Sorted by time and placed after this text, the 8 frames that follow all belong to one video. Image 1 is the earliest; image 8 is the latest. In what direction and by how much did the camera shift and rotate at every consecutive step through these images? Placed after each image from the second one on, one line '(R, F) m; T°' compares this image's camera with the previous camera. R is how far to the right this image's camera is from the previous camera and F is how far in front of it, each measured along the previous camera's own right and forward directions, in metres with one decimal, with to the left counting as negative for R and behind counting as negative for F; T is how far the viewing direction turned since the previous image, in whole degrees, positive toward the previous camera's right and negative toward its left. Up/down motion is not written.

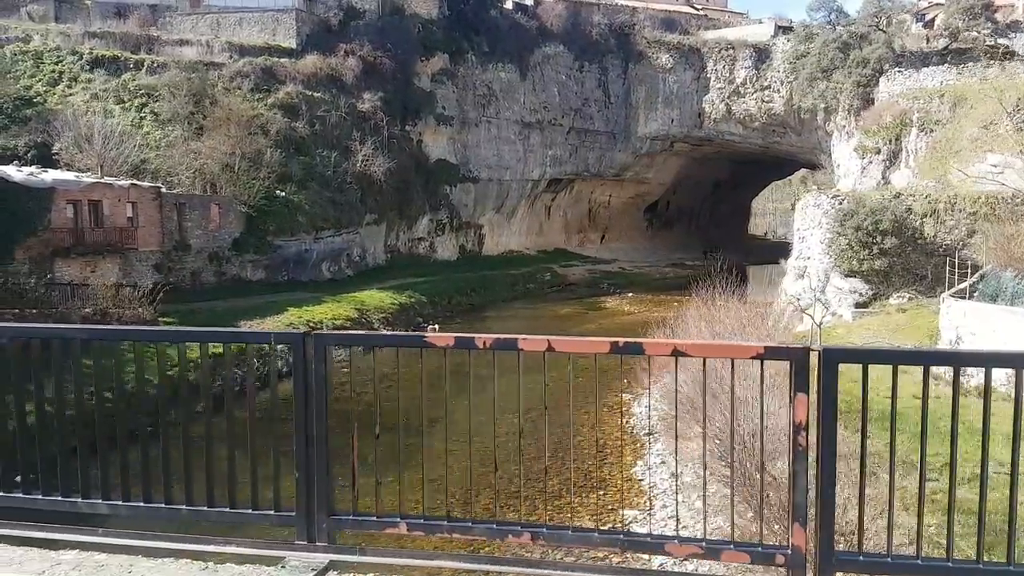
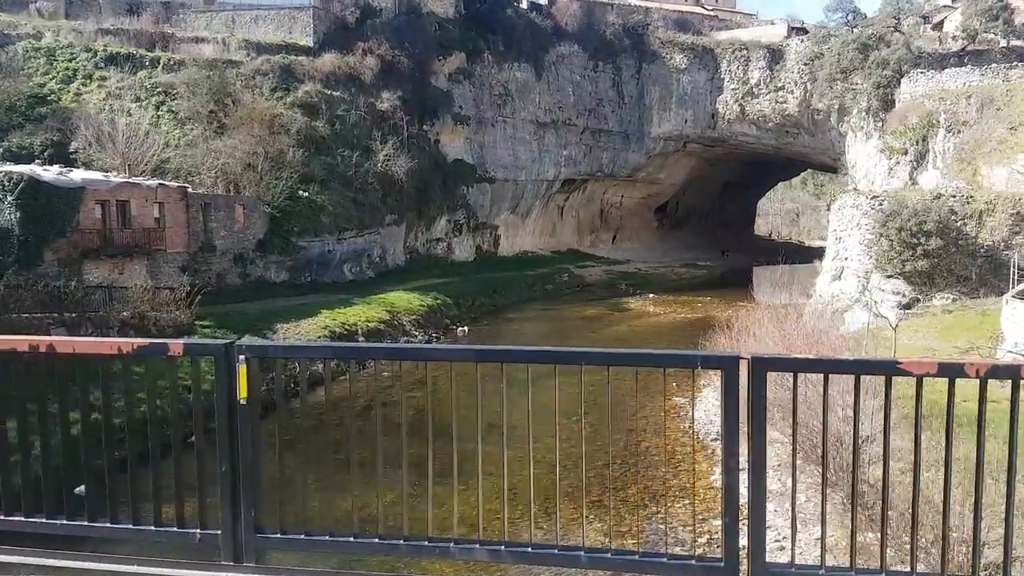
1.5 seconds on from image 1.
(-0.8, +0.1) m; 0°
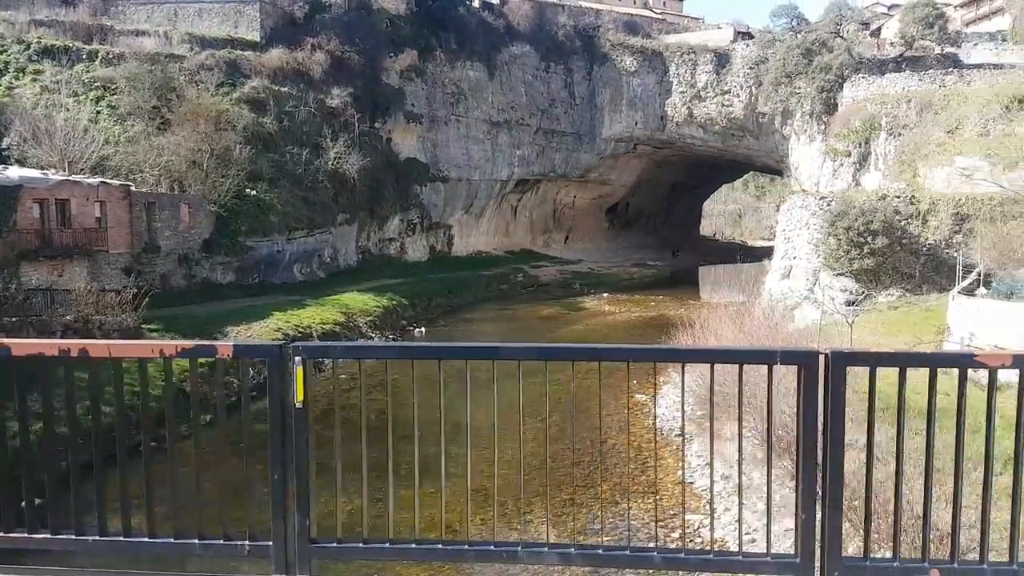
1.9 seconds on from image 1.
(-0.2, 0.0) m; +4°
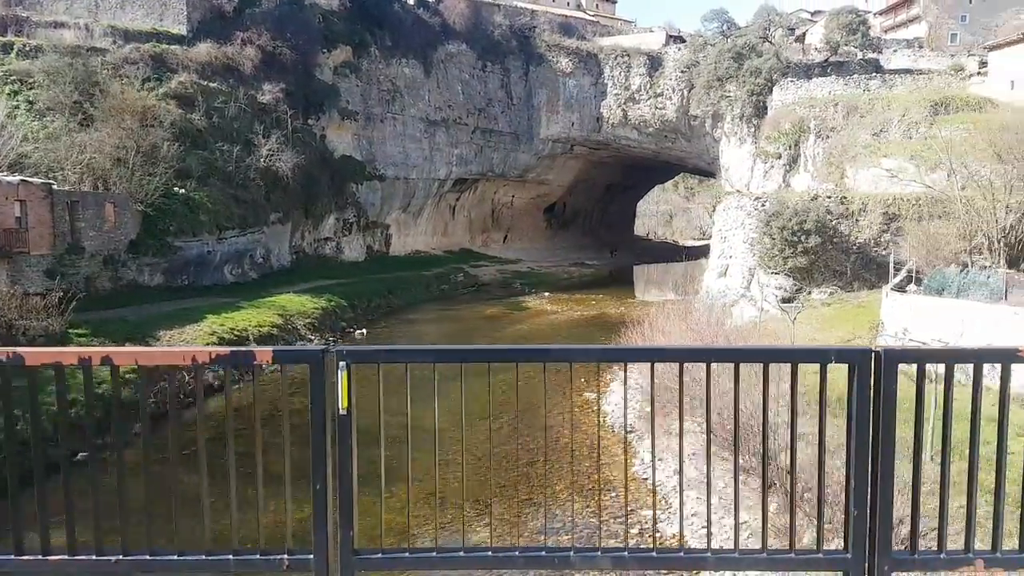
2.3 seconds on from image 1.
(-0.2, +0.1) m; +5°
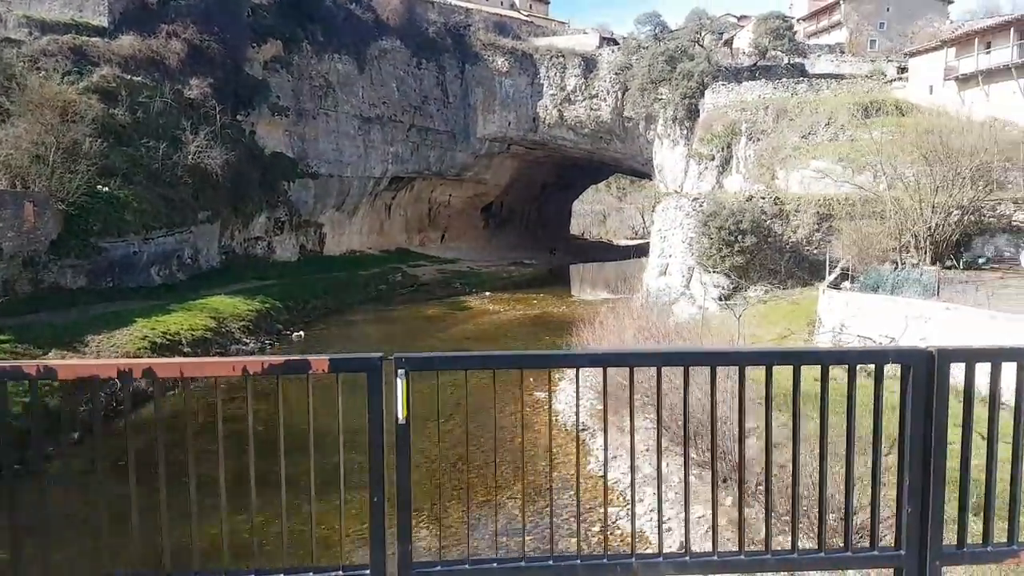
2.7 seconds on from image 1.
(-0.2, +0.1) m; +5°
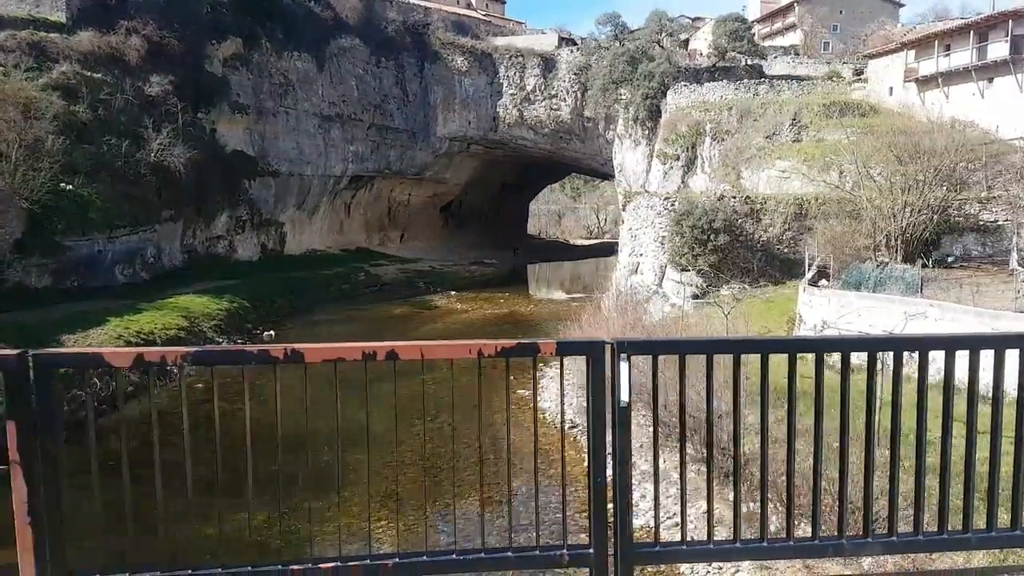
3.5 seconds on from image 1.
(-0.5, -0.1) m; +4°
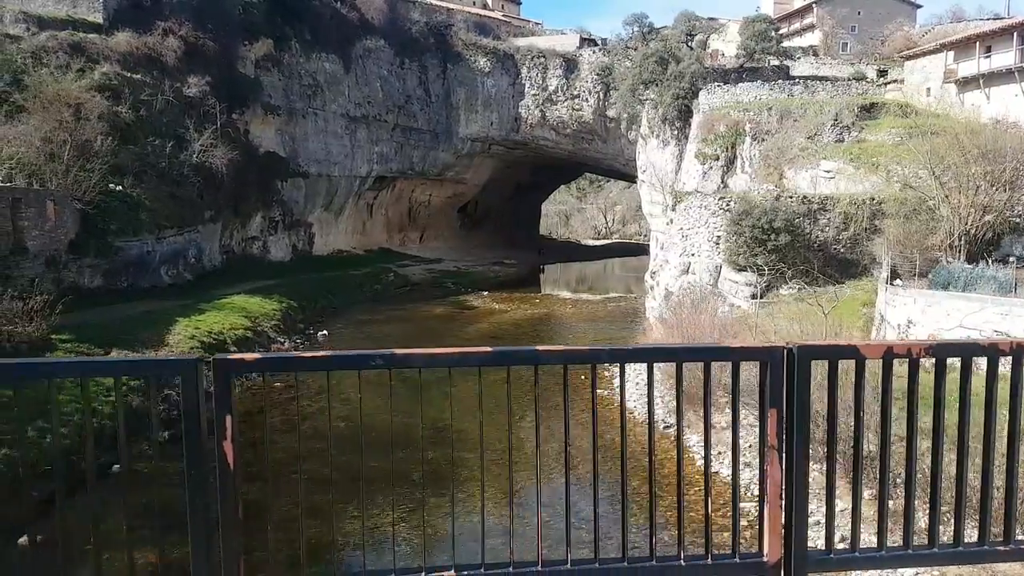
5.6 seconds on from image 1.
(-1.2, -0.1) m; 0°
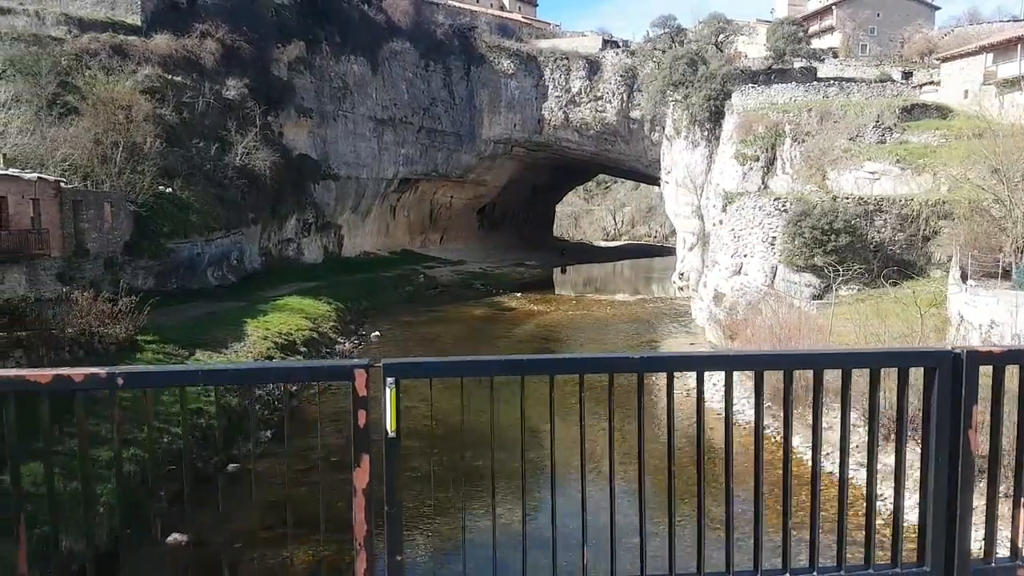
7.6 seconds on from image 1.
(-1.2, -0.1) m; 0°
